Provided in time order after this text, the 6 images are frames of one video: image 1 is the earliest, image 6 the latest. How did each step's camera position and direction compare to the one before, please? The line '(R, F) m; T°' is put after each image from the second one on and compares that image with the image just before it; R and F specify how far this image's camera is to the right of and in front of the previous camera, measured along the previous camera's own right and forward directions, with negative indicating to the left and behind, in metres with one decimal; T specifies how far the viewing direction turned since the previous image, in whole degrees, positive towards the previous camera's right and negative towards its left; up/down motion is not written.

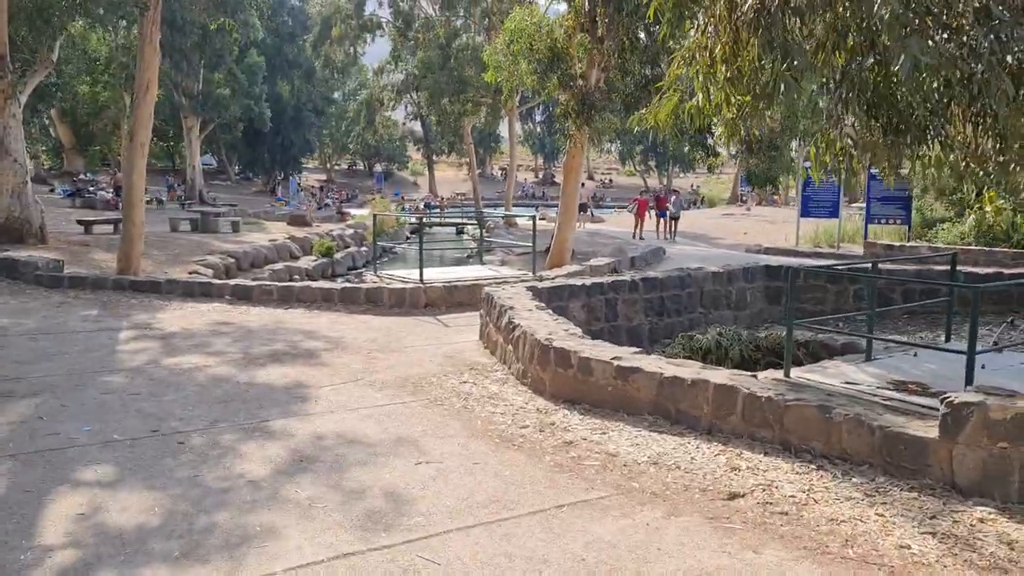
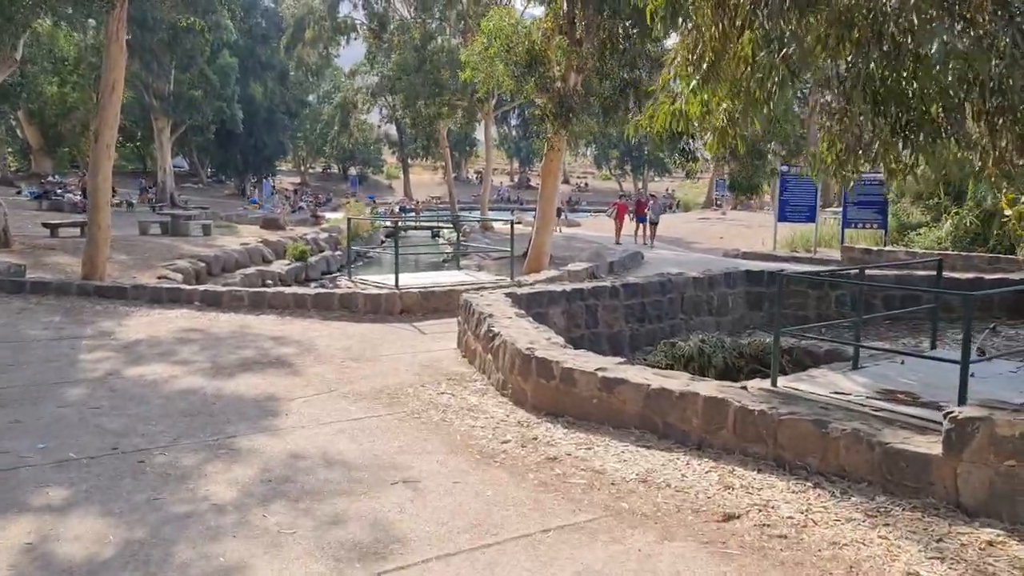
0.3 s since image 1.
(0.0, +0.2) m; +2°
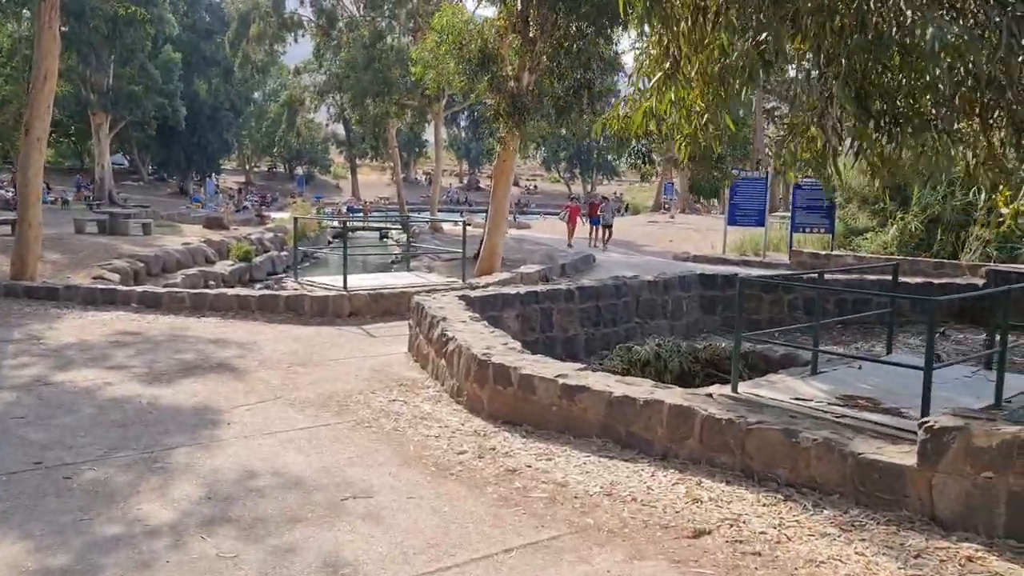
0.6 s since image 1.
(0.0, +0.2) m; +3°
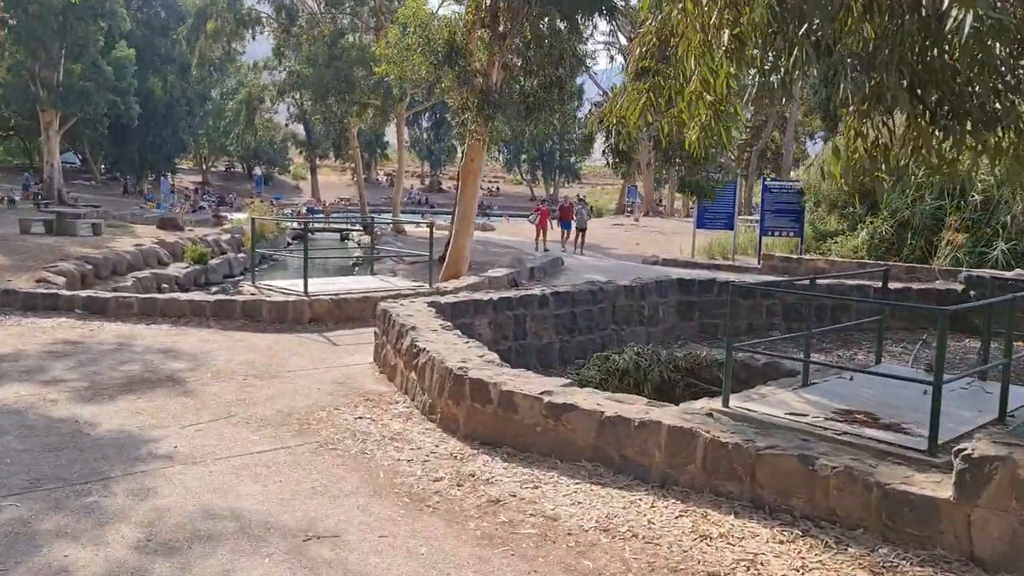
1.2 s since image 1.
(-0.1, +0.5) m; +3°
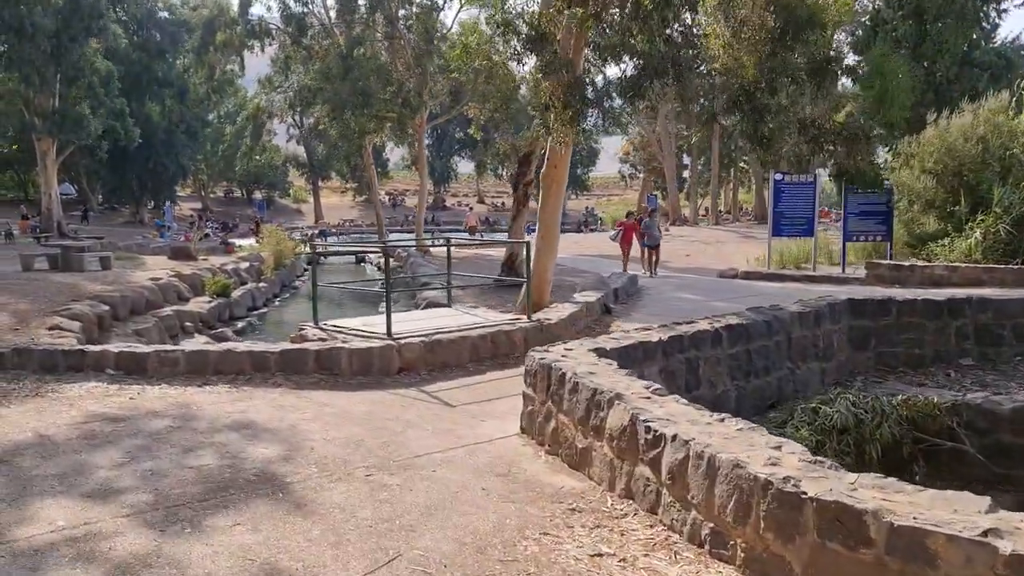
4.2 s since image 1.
(-1.3, +2.0) m; 0°
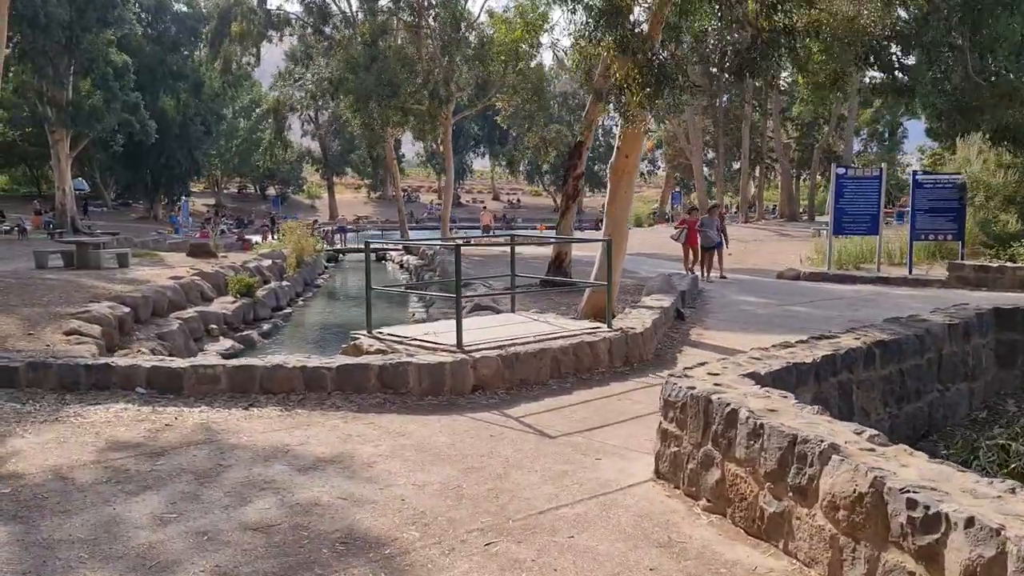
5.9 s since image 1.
(-0.7, +1.1) m; -1°
